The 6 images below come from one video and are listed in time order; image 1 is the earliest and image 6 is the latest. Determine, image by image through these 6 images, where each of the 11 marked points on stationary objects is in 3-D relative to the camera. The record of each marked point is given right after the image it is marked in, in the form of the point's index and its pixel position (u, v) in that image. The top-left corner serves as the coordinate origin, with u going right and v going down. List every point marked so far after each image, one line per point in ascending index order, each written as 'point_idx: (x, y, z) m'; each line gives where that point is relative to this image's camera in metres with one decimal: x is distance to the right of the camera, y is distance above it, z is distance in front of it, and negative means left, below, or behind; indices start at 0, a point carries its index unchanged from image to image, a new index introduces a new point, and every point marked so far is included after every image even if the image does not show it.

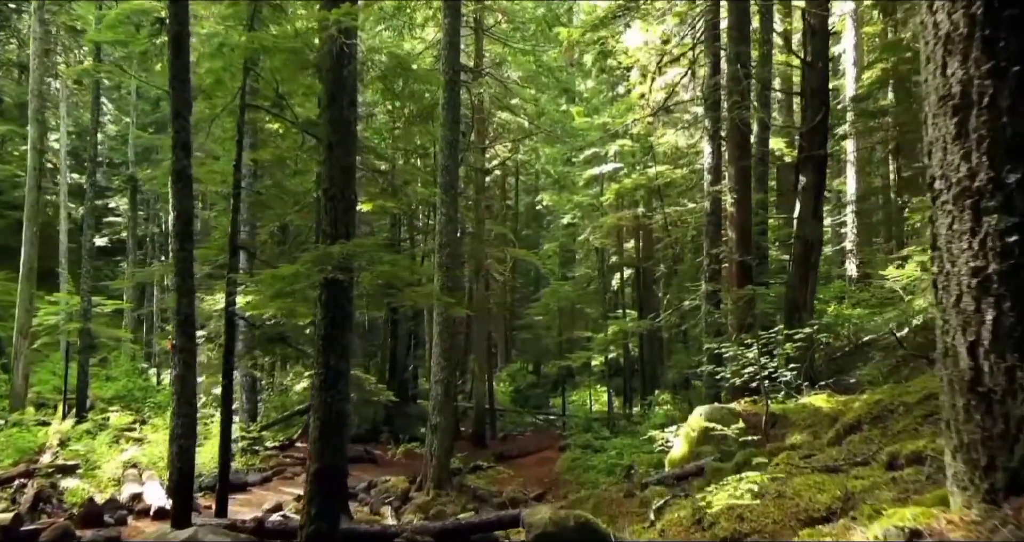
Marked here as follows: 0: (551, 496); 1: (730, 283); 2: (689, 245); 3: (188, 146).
0: (+0.8, -4.6, +15.1) m
1: (+3.6, -0.2, +12.3) m
2: (+4.7, +0.7, +19.7) m
3: (-3.6, +1.4, +8.2) m
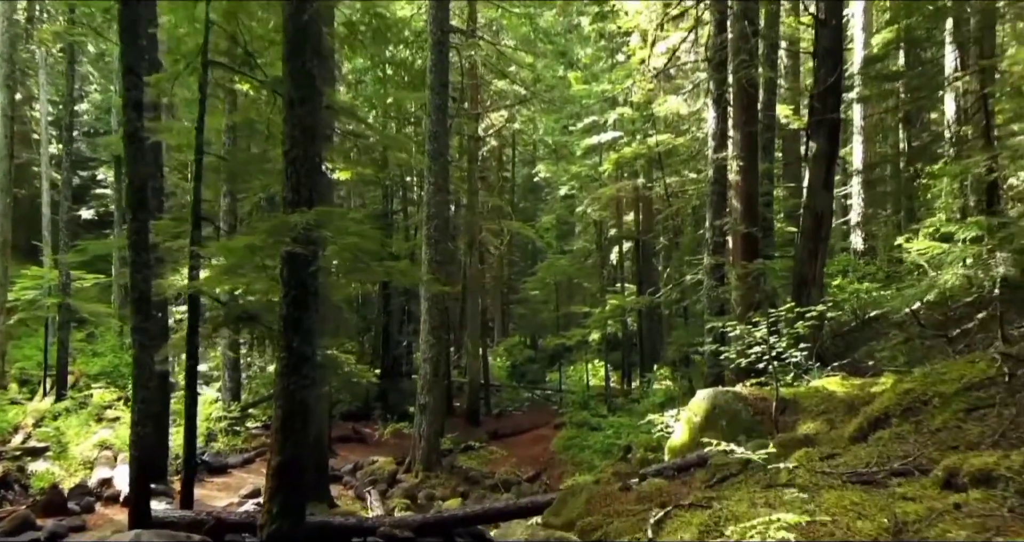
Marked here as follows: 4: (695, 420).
0: (+0.6, -4.1, +14.6) m
1: (+3.5, +0.2, +11.6) m
2: (+4.6, +1.4, +18.9) m
3: (-3.8, +1.7, +7.5) m
4: (+1.9, -1.6, +7.8) m
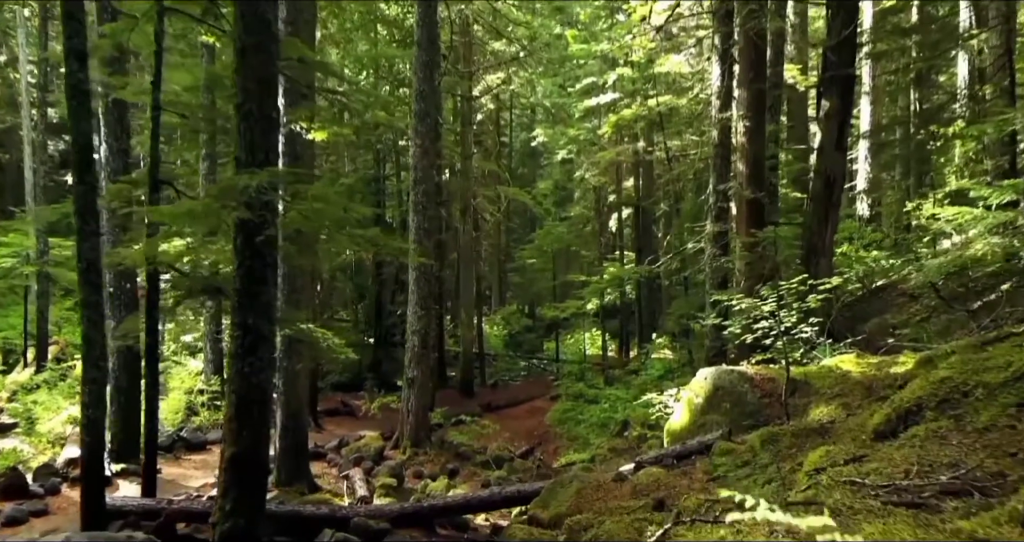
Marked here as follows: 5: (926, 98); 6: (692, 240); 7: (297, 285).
0: (+0.5, -3.5, +14.1) m
1: (+3.4, +0.7, +10.9) m
2: (+4.4, +2.2, +18.2) m
3: (-3.9, +1.9, +6.7) m
4: (+1.8, -1.3, +7.2) m
5: (+10.5, +4.4, +18.8) m
6: (+2.9, +0.5, +12.0) m
7: (-2.9, -0.2, +9.9) m
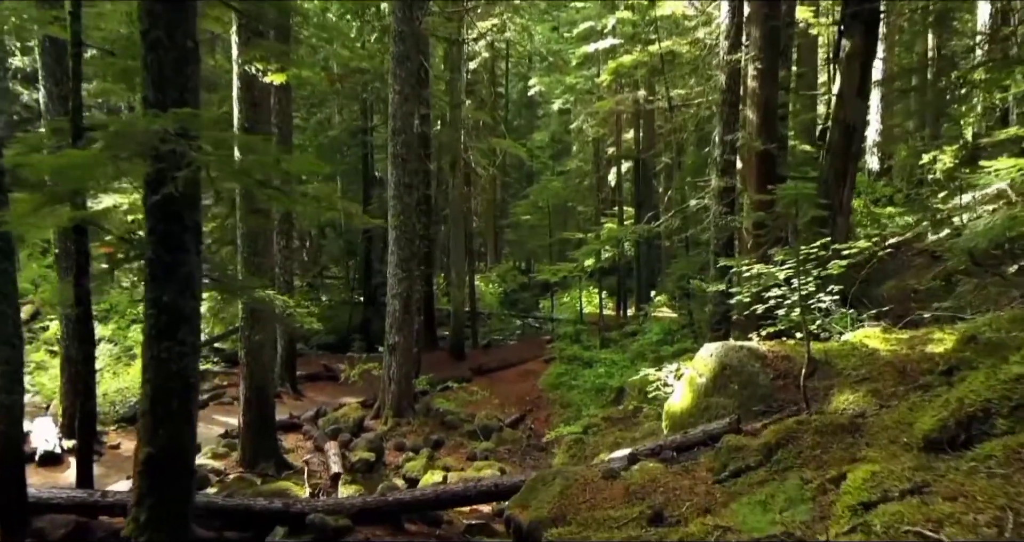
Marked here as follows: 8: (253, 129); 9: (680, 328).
0: (+0.3, -2.7, +13.3) m
1: (+3.2, +1.2, +9.9) m
2: (+4.2, +3.2, +17.1) m
3: (-4.1, +2.2, +5.6) m
4: (+1.6, -0.9, +6.3) m
5: (+10.3, +5.4, +17.6) m
6: (+2.8, +1.1, +11.1) m
7: (-3.1, +0.3, +8.9) m
8: (-3.1, +1.7, +8.9) m
9: (+3.3, -1.1, +14.4) m
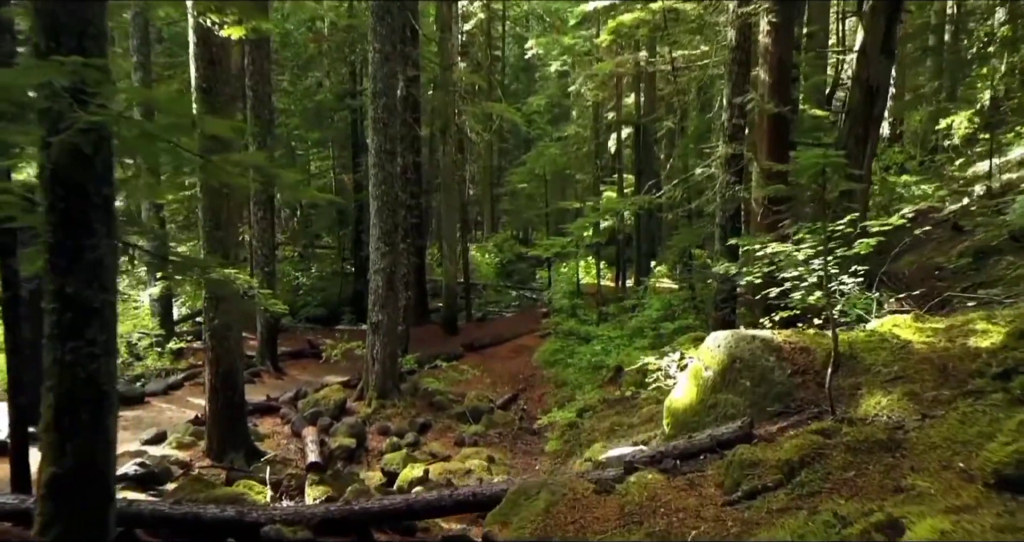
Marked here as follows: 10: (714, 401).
0: (+0.2, -2.3, +12.7) m
1: (+3.0, +1.5, +9.0) m
2: (+4.1, +3.8, +16.2) m
3: (-4.2, +2.4, +4.8) m
4: (+1.5, -0.8, +5.6) m
5: (+10.2, +6.1, +16.5) m
6: (+2.6, +1.5, +10.2) m
7: (-3.2, +0.6, +8.2) m
8: (-3.3, +2.0, +8.0) m
9: (+3.1, -0.6, +13.7) m
10: (+1.5, -1.0, +5.4) m
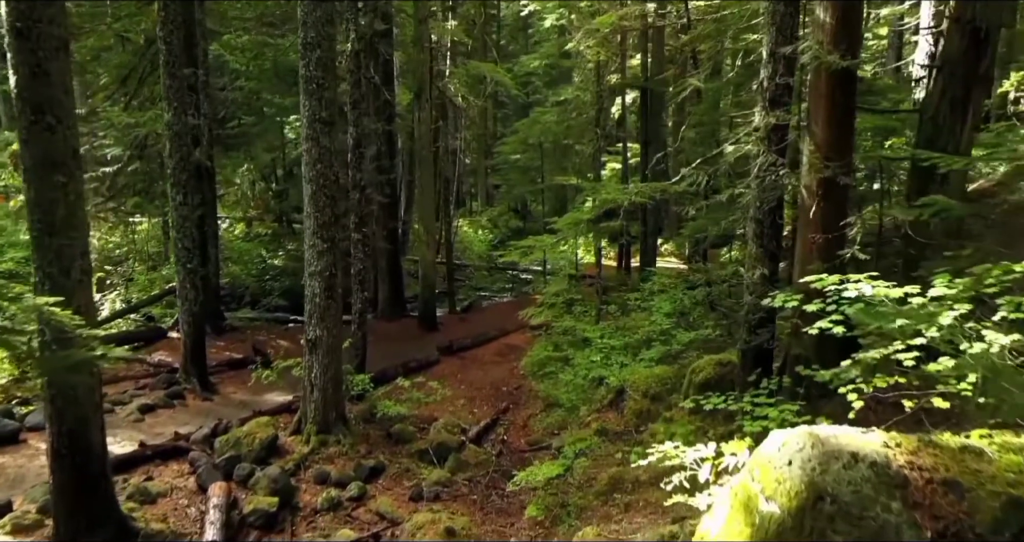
0: (-0.1, -2.3, +10.4) m
1: (+2.7, +1.4, +6.6) m
2: (+3.8, +4.0, +13.6) m
3: (-4.6, +2.0, +2.3) m
4: (+1.1, -1.1, +3.2) m
5: (+9.9, +6.3, +13.8) m
6: (+2.3, +1.4, +7.8) m
7: (-3.5, +0.4, +5.8) m
8: (-3.6, +1.8, +5.6) m
9: (+2.8, -0.5, +11.3) m
10: (+1.1, -1.3, +3.0) m
